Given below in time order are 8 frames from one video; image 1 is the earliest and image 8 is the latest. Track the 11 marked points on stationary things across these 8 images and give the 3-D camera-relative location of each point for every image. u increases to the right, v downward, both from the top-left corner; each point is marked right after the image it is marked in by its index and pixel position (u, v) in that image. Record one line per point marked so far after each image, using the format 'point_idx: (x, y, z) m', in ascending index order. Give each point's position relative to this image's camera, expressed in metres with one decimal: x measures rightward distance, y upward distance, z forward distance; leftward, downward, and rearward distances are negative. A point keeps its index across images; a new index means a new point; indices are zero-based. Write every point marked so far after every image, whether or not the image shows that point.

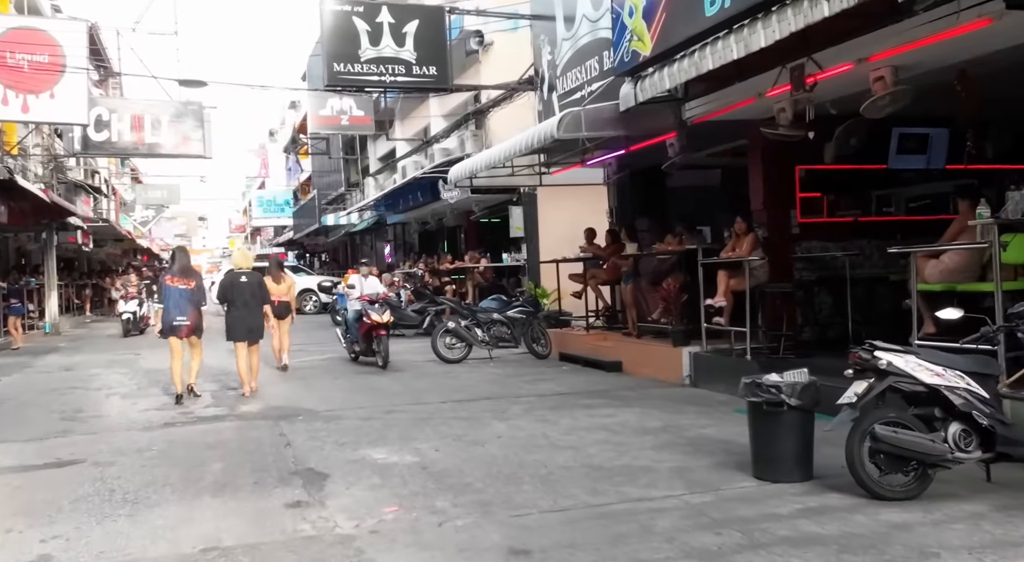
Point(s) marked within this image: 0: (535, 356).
0: (+0.4, -1.2, +13.2) m
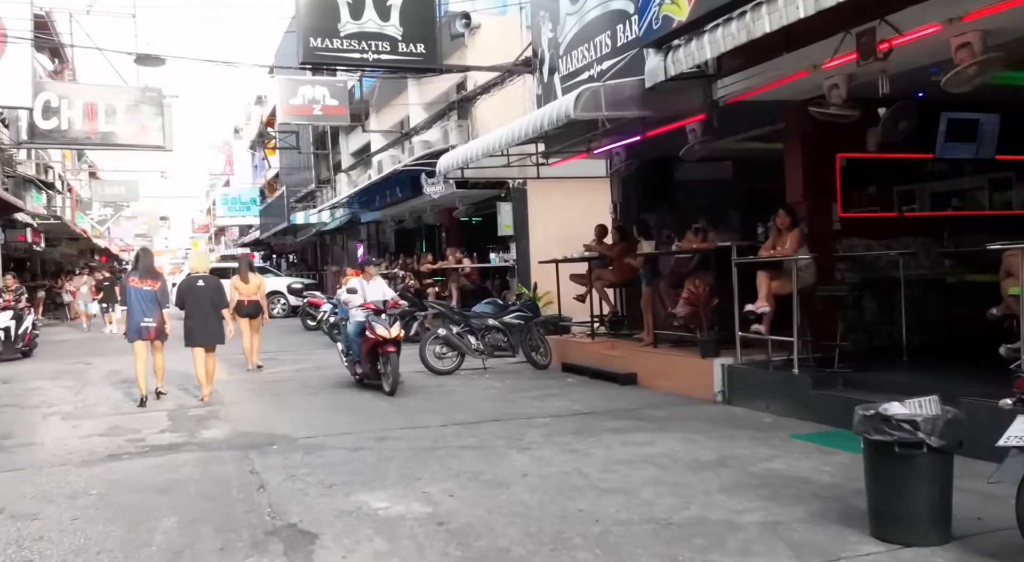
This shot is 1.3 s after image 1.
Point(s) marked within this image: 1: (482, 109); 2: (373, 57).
0: (+0.3, -1.2, +11.9) m
1: (-0.6, +3.3, +16.5) m
2: (-1.9, +3.1, +11.9) m
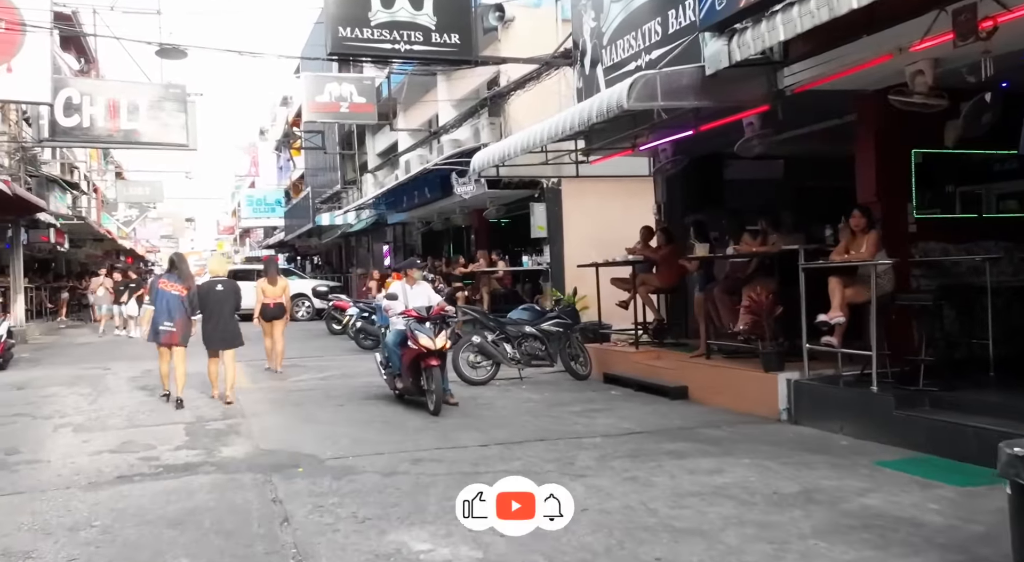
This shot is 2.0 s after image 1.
0: (+0.8, -1.3, +11.2) m
1: (+0.1, +3.2, +15.8) m
2: (-1.4, +3.0, +11.2) m
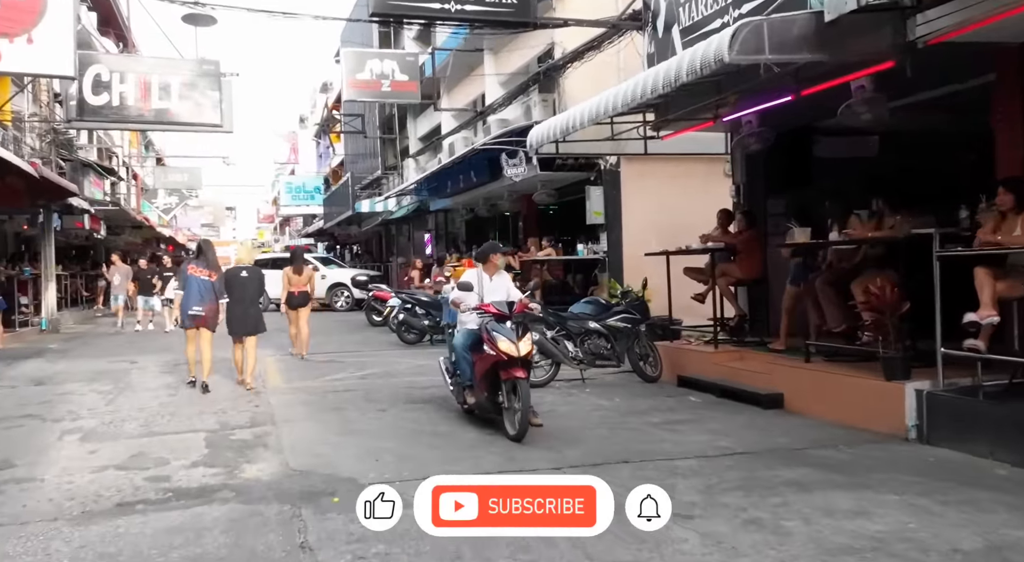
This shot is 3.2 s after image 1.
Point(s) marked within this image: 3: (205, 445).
0: (+1.5, -1.1, +10.0) m
1: (+1.0, +3.4, +14.6) m
2: (-0.7, +3.2, +10.0) m
3: (-2.4, -1.3, +6.7) m
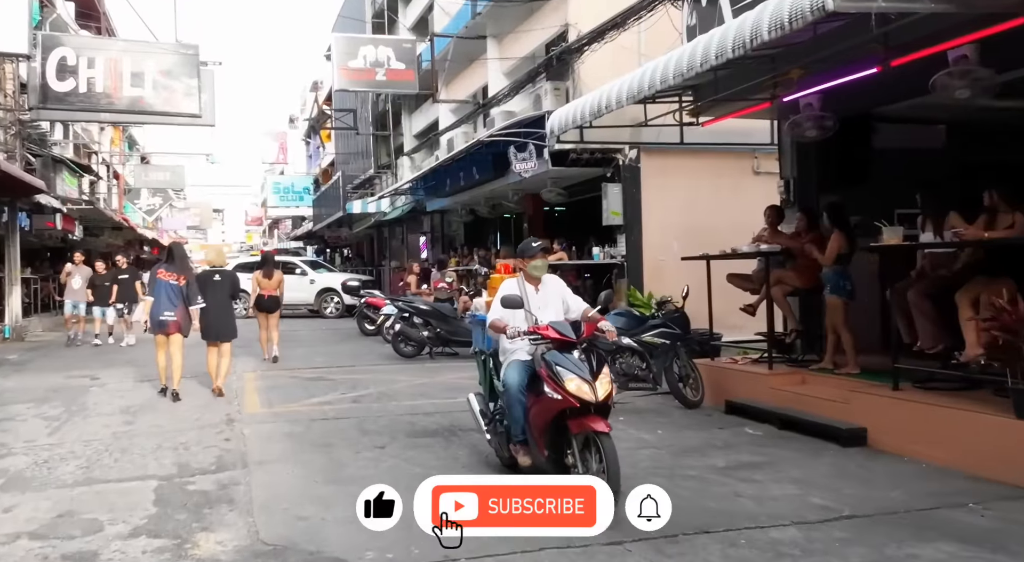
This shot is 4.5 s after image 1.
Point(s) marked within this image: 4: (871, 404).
0: (+1.7, -1.2, +8.5) m
1: (+1.2, +3.3, +13.1) m
2: (-0.5, +3.1, +8.6) m
3: (-2.2, -1.3, +5.3) m
4: (+2.8, -0.9, +6.7) m
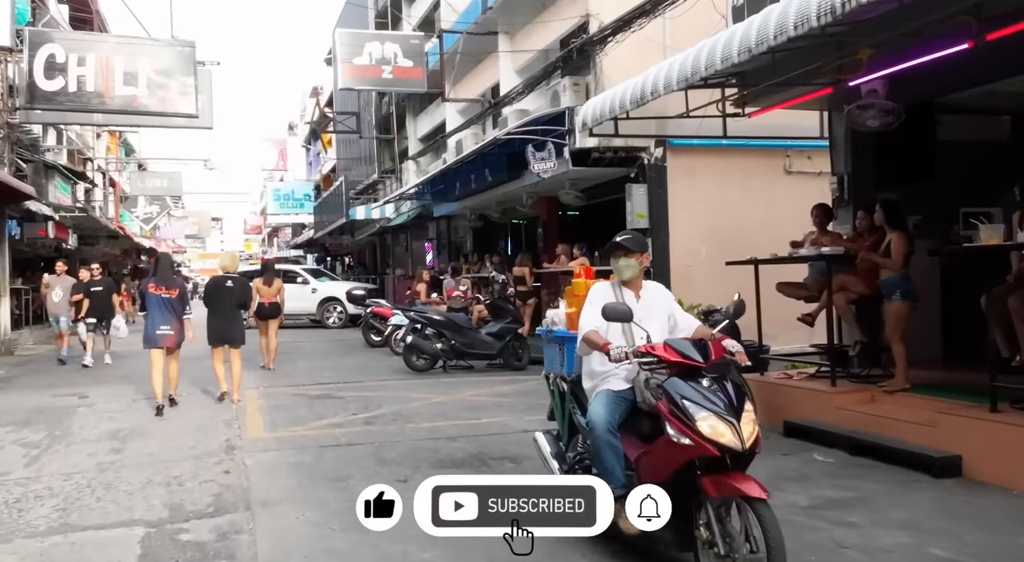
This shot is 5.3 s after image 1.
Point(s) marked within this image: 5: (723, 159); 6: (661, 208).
0: (+2.0, -1.3, +7.7) m
1: (+1.4, +3.2, +12.3) m
2: (-0.2, +3.0, +7.8) m
3: (-1.9, -1.4, +4.4) m
4: (+3.1, -1.0, +5.8) m
5: (+3.2, +1.8, +12.8) m
6: (+2.1, +1.1, +12.5) m
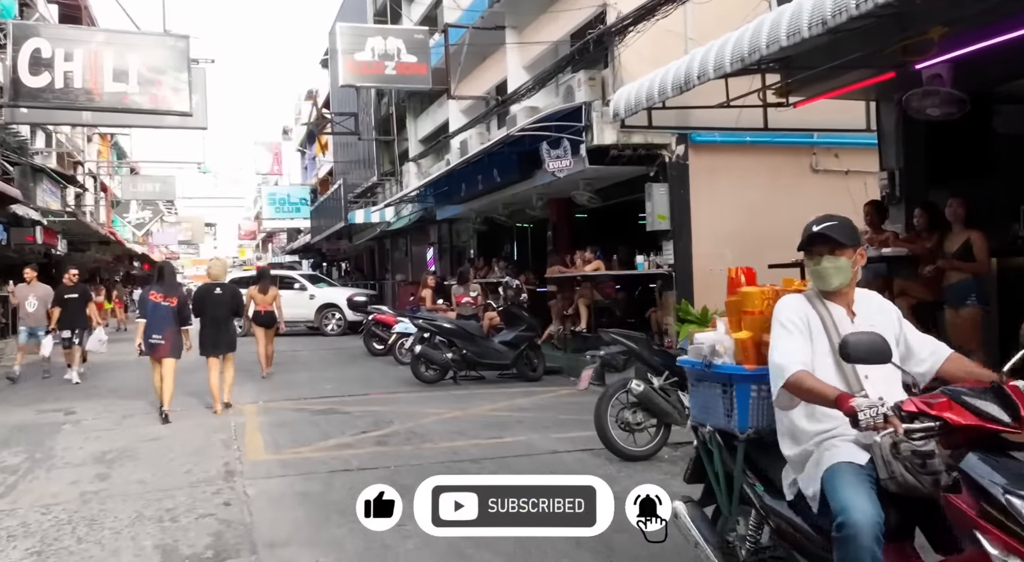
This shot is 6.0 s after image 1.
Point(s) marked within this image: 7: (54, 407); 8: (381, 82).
0: (+2.2, -1.3, +7.0) m
1: (+1.6, +3.1, +11.6) m
2: (0.0, +3.0, +7.1) m
3: (-1.6, -1.4, +3.7) m
4: (+3.3, -1.0, +5.1) m
5: (+3.3, +1.8, +12.2) m
6: (+2.3, +1.0, +11.8) m
7: (-5.5, -1.5, +10.5) m
8: (-2.3, +3.5, +15.1) m
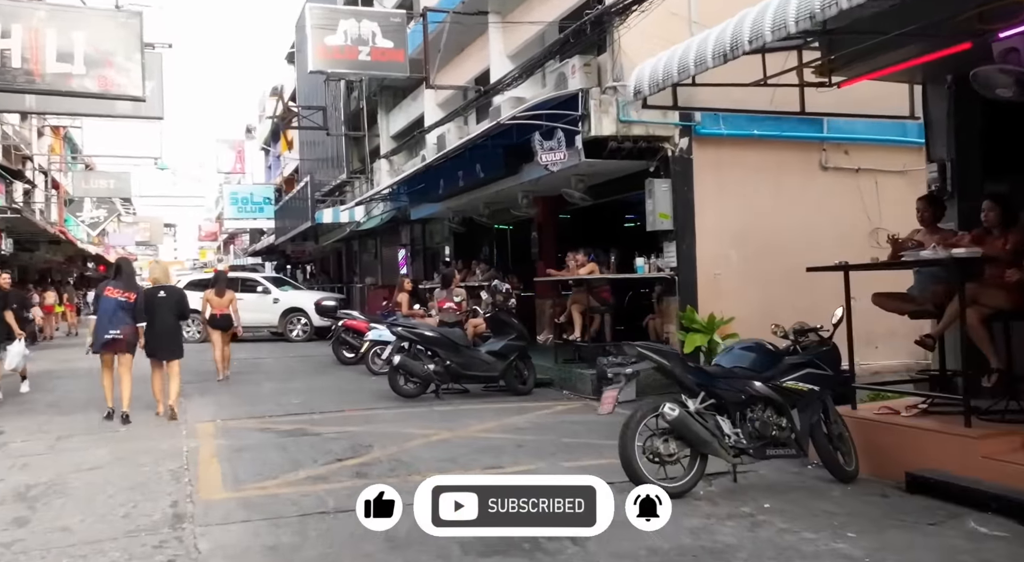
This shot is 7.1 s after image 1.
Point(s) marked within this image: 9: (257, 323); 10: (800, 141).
0: (+2.2, -1.4, +6.0) m
1: (+1.5, +3.1, +10.6) m
2: (+0.1, +2.9, +6.0) m
3: (-1.5, -1.4, +2.5) m
4: (+3.4, -1.0, +4.2) m
5: (+3.2, +1.7, +11.2) m
6: (+2.2, +0.9, +10.9) m
7: (-5.6, -1.5, +9.2) m
8: (-2.6, +3.4, +14.0) m
9: (-5.6, -0.9, +19.0) m
10: (+3.8, +1.9, +11.5) m
